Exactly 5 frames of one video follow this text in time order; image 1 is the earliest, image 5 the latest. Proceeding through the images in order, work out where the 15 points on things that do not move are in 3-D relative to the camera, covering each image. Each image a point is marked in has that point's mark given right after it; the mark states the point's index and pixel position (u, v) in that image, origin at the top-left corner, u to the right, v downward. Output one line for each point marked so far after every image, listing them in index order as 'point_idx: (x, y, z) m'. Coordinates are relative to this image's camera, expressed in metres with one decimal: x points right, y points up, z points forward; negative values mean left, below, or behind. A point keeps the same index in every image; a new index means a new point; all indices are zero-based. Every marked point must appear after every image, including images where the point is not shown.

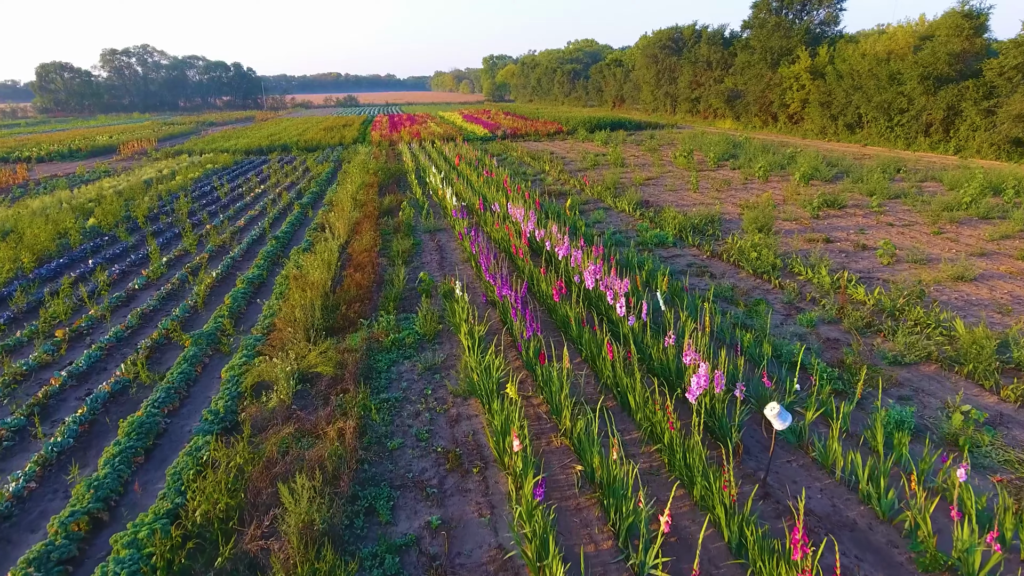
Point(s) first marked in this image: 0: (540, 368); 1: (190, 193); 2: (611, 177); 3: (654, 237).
0: (+0.2, -0.4, +4.3) m
1: (-5.7, +1.7, +13.8) m
2: (+1.7, +1.9, +13.2) m
3: (+1.5, +0.6, +8.6) m
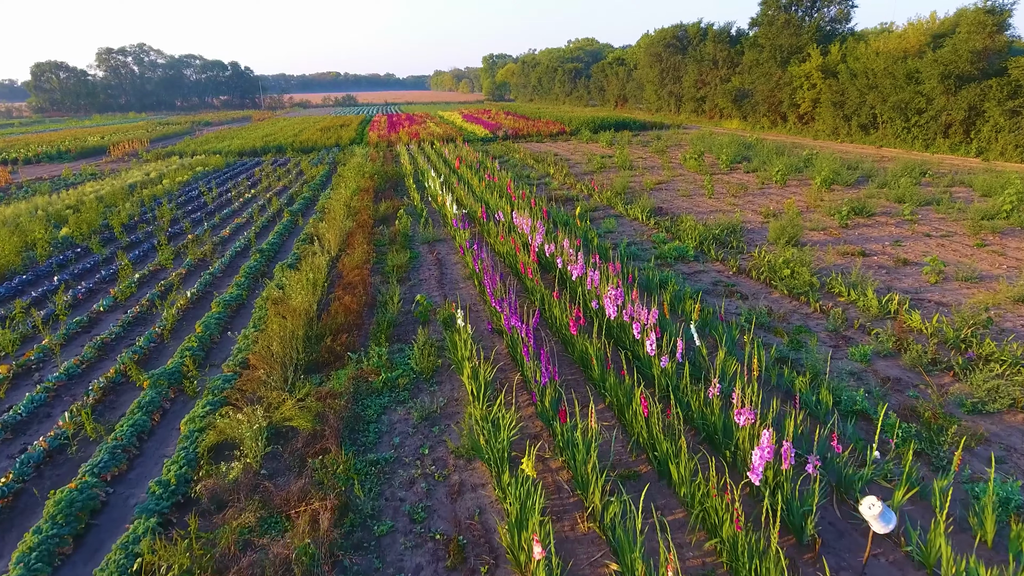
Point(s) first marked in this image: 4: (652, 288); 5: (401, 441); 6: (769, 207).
0: (+0.2, -0.6, +3.5) m
1: (-5.6, +1.5, +13.0) m
2: (+1.7, +1.7, +12.4) m
3: (+1.6, +0.4, +7.9) m
4: (+1.1, 0.0, +6.3) m
5: (-0.5, -0.8, +3.9) m
6: (+3.5, +1.1, +10.7) m
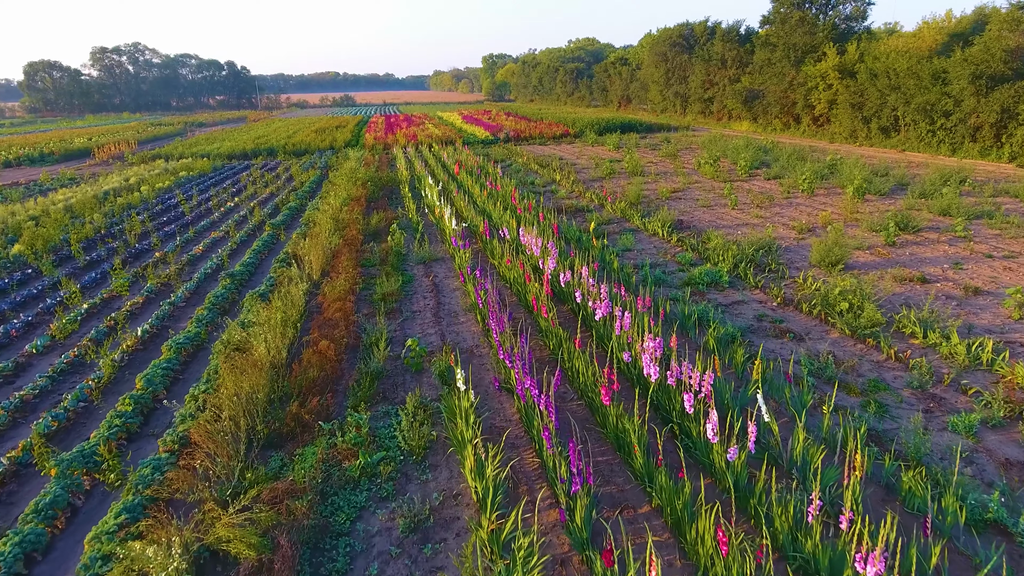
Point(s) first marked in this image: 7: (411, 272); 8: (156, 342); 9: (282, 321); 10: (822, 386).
0: (+0.3, -0.9, +2.5) m
1: (-5.5, +1.2, +12.0) m
2: (+1.8, +1.4, +11.4) m
3: (+1.7, +0.1, +6.8) m
4: (+1.2, -0.3, +5.3) m
5: (-0.5, -1.0, +2.8) m
6: (+3.6, +0.8, +9.7) m
7: (-1.0, +0.2, +7.6) m
8: (-2.6, -0.4, +5.6) m
9: (-1.6, -0.2, +5.3) m
10: (+1.8, -0.6, +4.5) m
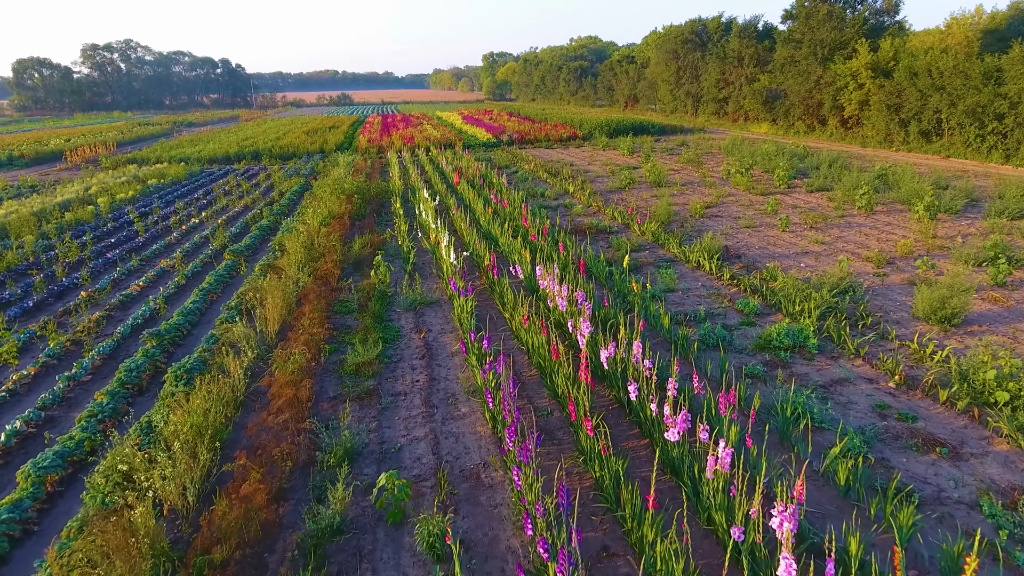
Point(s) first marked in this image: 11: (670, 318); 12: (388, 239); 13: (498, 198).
0: (+0.4, -1.3, +0.8) m
1: (-5.4, +0.8, +10.3) m
2: (+1.9, +1.0, +9.7) m
3: (+1.8, -0.3, +5.1) m
4: (+1.3, -0.7, +3.6) m
5: (-0.4, -1.5, +1.2) m
6: (+3.7, +0.4, +8.0) m
7: (-0.9, -0.3, +5.9) m
8: (-2.4, -0.8, +3.9) m
9: (-1.4, -0.7, +3.6) m
10: (+1.9, -1.0, +2.8) m
11: (+1.1, -0.2, +5.6) m
12: (-1.4, +0.5, +8.6) m
13: (-0.2, +1.2, +10.7) m
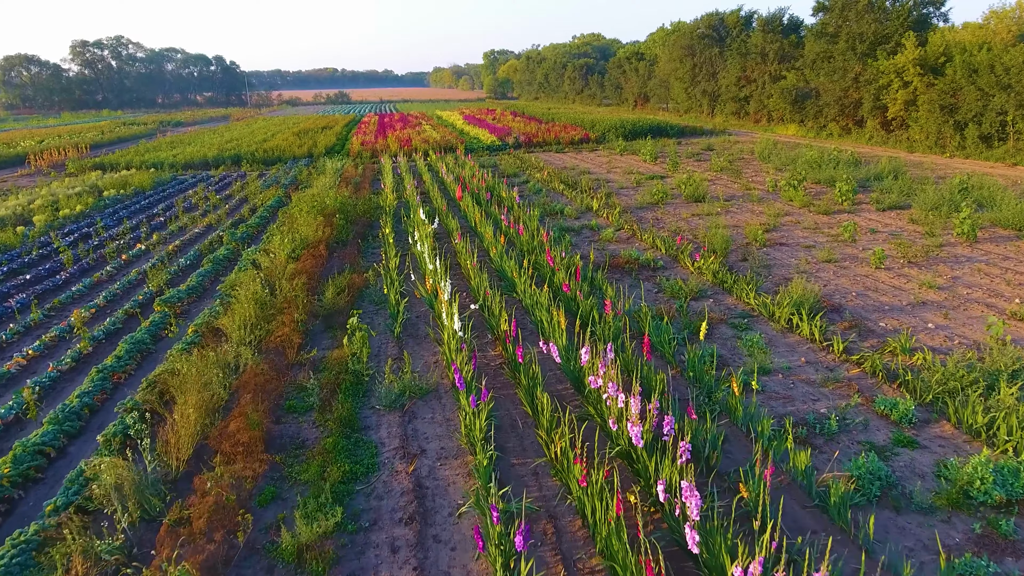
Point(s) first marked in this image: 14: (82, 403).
0: (+0.6, -1.8, -1.1) m
1: (-5.3, +0.3, +8.3) m
2: (+2.1, +0.5, +7.8) m
3: (+2.0, -0.8, +3.2) m
4: (+1.5, -1.2, +1.6) m
5: (-0.2, -2.0, -0.8) m
6: (+3.9, -0.1, +6.0) m
7: (-0.7, -0.8, +4.0) m
8: (-2.3, -1.3, +1.9) m
9: (-1.3, -1.1, +1.6) m
10: (+2.1, -1.5, +0.8) m
11: (+1.3, -0.7, +3.7) m
12: (-1.2, +0.1, +6.7) m
13: (0.0, +0.8, +8.7) m
14: (-2.3, -0.6, +4.2) m
